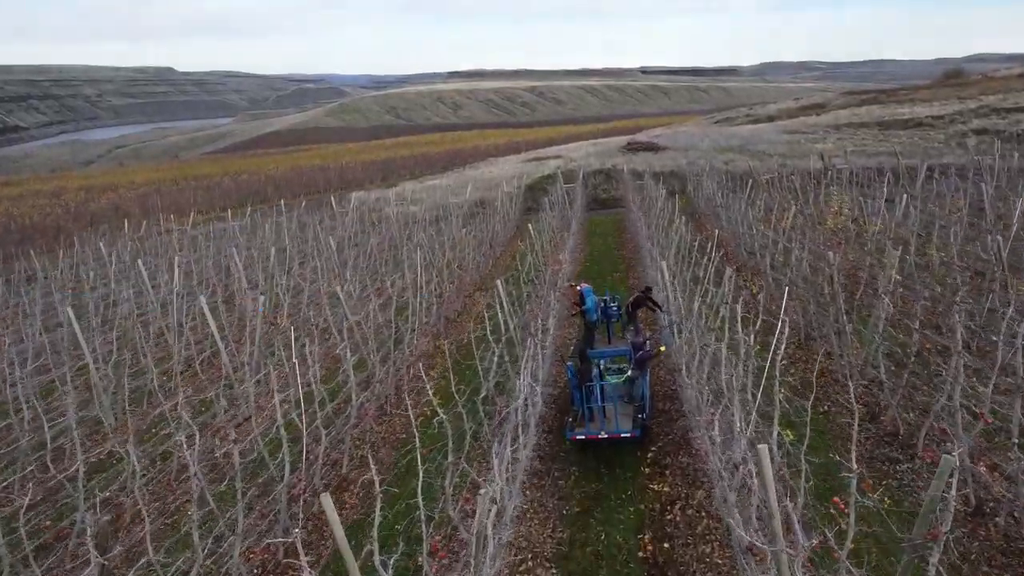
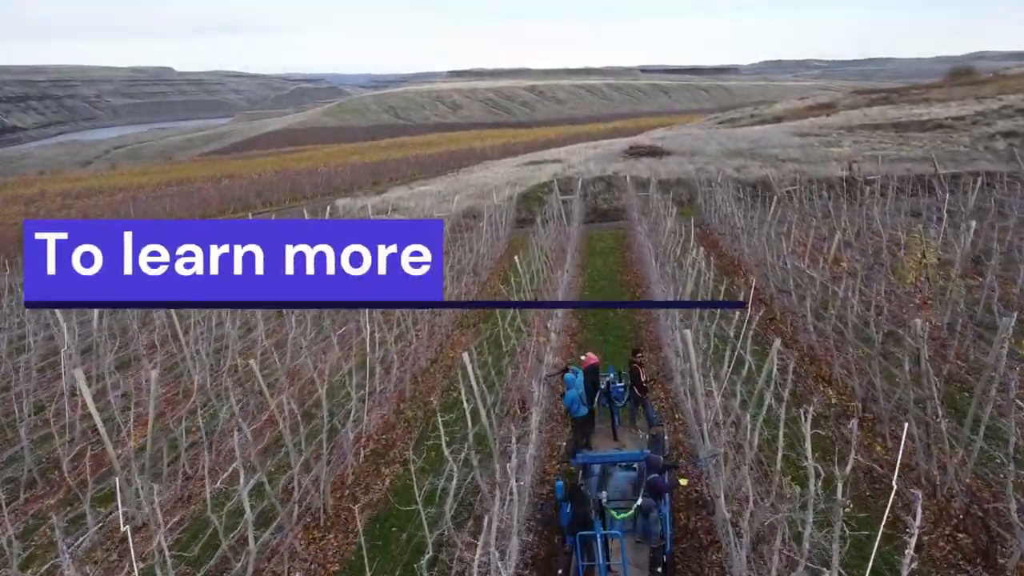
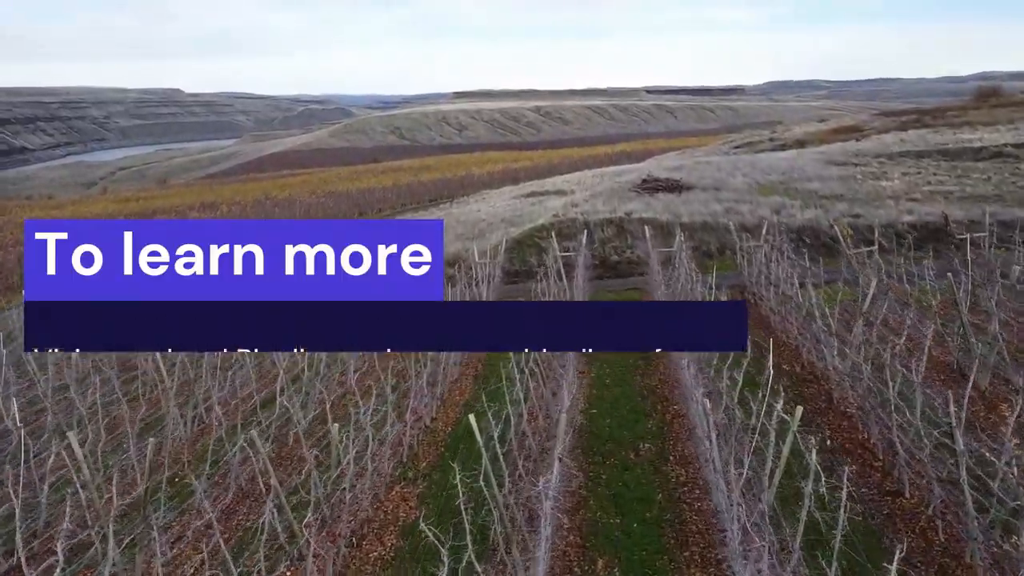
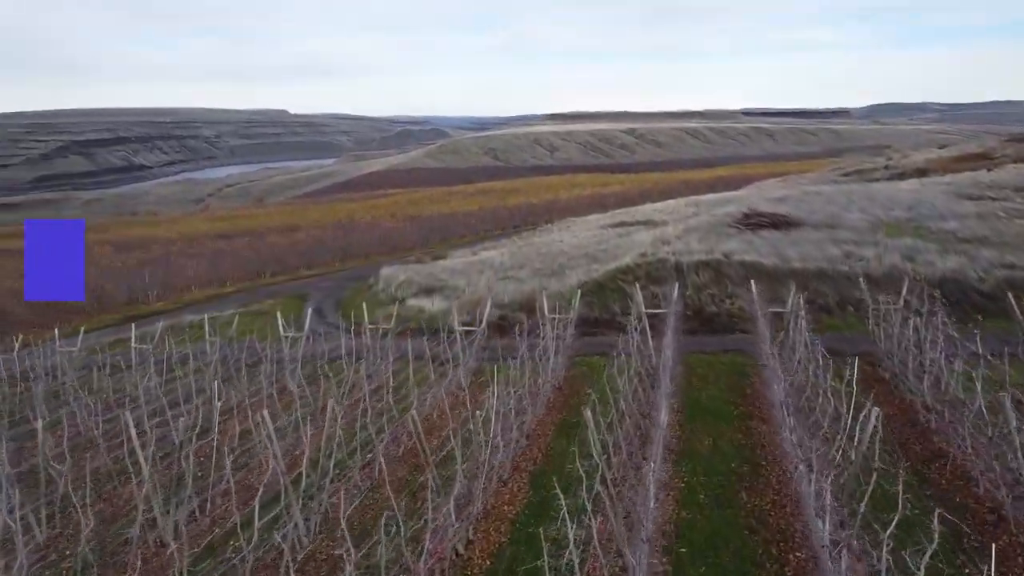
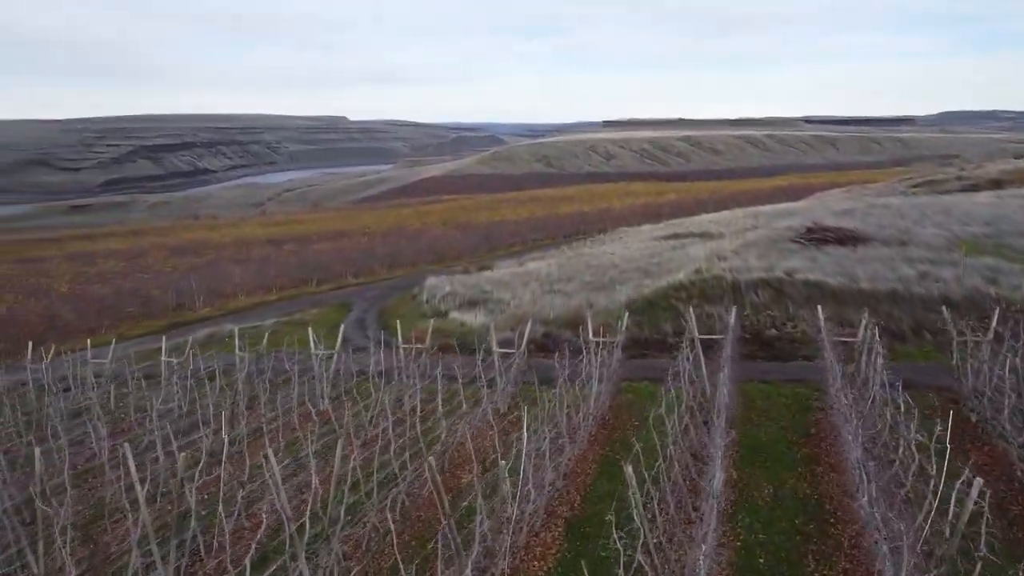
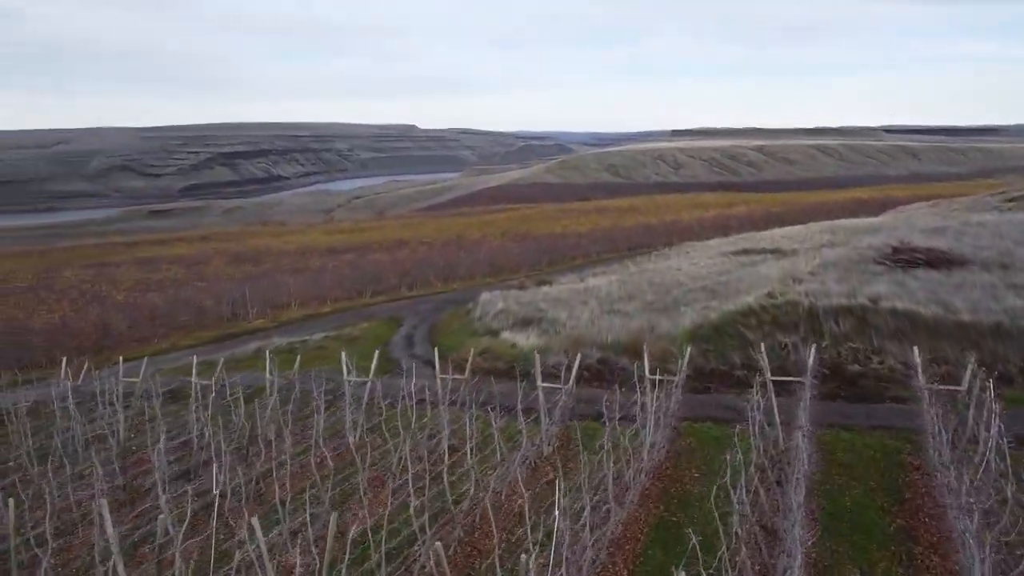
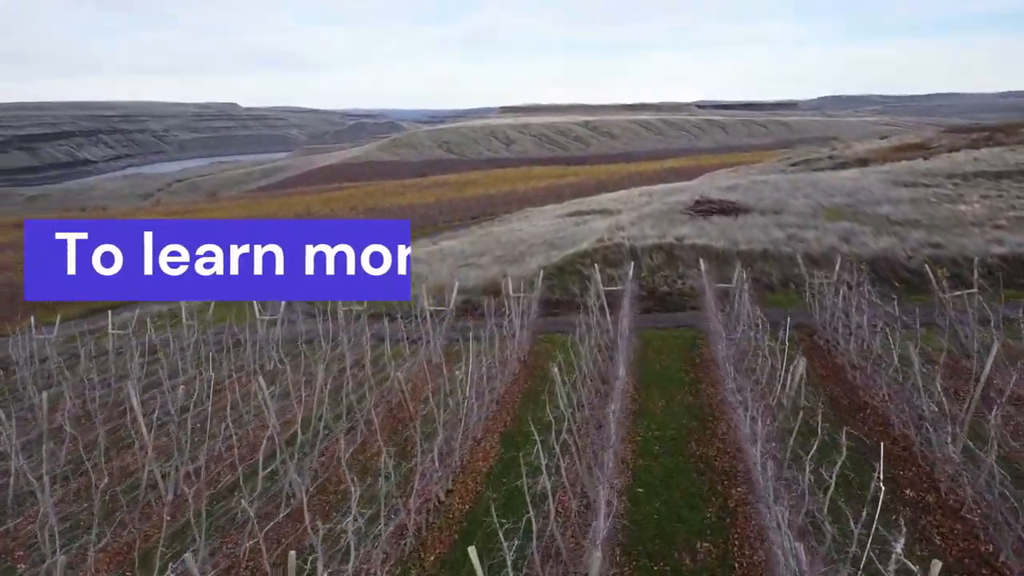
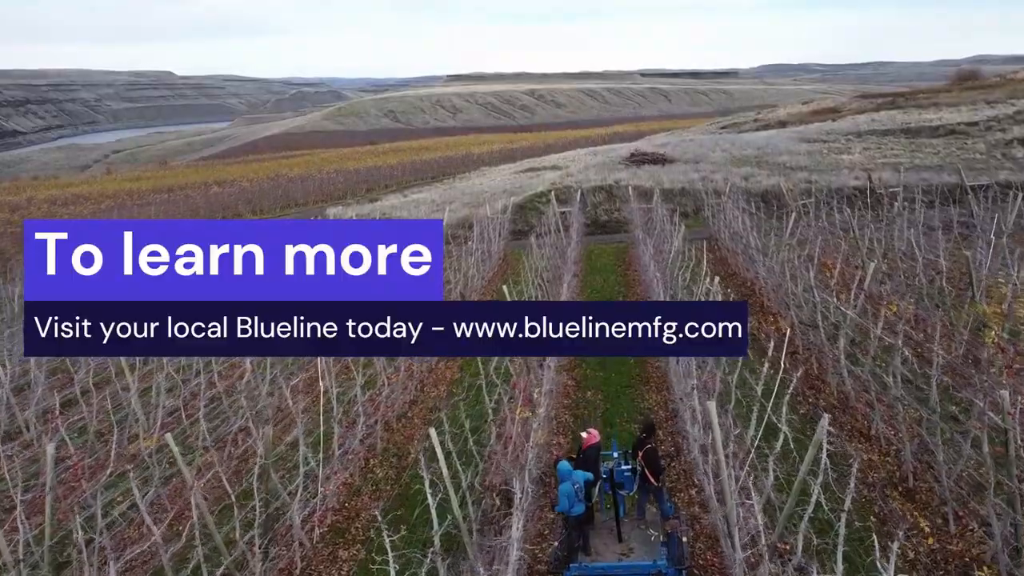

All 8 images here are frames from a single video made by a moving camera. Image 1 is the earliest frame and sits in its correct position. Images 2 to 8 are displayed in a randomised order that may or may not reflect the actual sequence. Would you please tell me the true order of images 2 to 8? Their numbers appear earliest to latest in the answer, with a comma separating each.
2, 8, 3, 7, 4, 5, 6
